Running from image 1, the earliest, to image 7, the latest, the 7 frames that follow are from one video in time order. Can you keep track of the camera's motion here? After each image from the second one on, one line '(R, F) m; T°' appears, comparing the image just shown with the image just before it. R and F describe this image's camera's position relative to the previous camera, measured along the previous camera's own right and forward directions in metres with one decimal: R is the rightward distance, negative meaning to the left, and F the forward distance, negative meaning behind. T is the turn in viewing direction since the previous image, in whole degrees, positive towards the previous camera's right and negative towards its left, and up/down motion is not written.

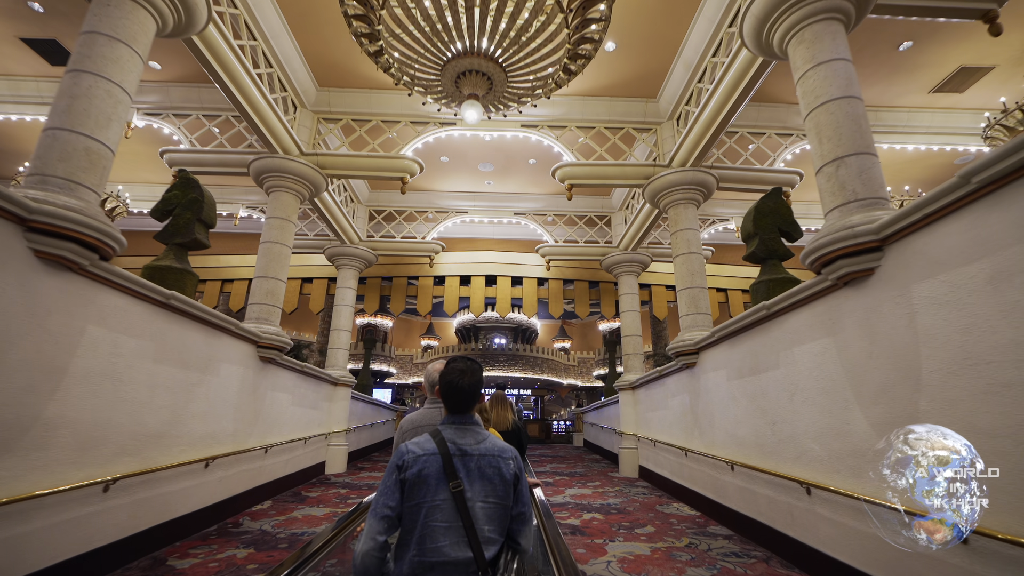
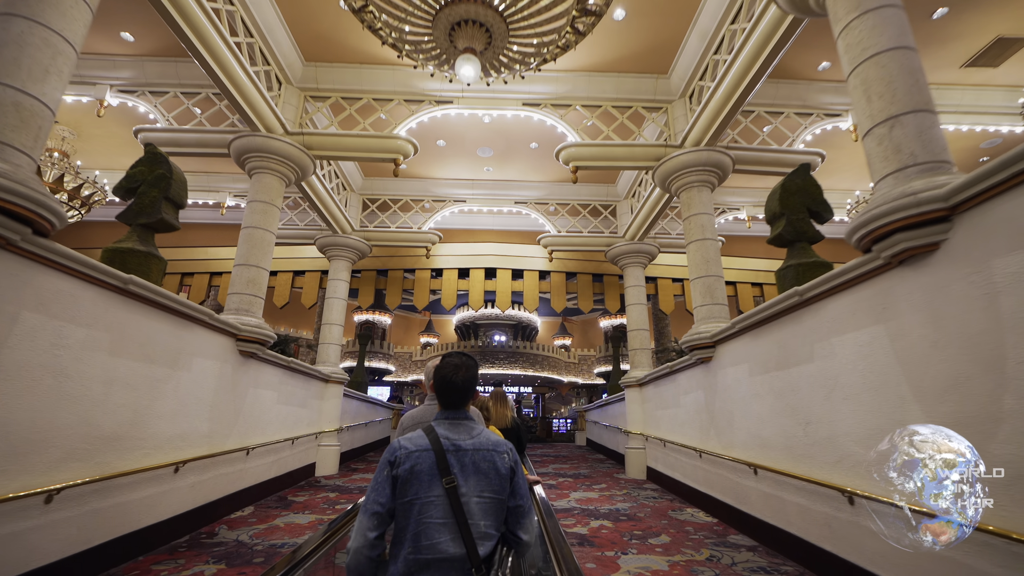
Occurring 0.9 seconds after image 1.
(0.0, +0.4) m; 0°
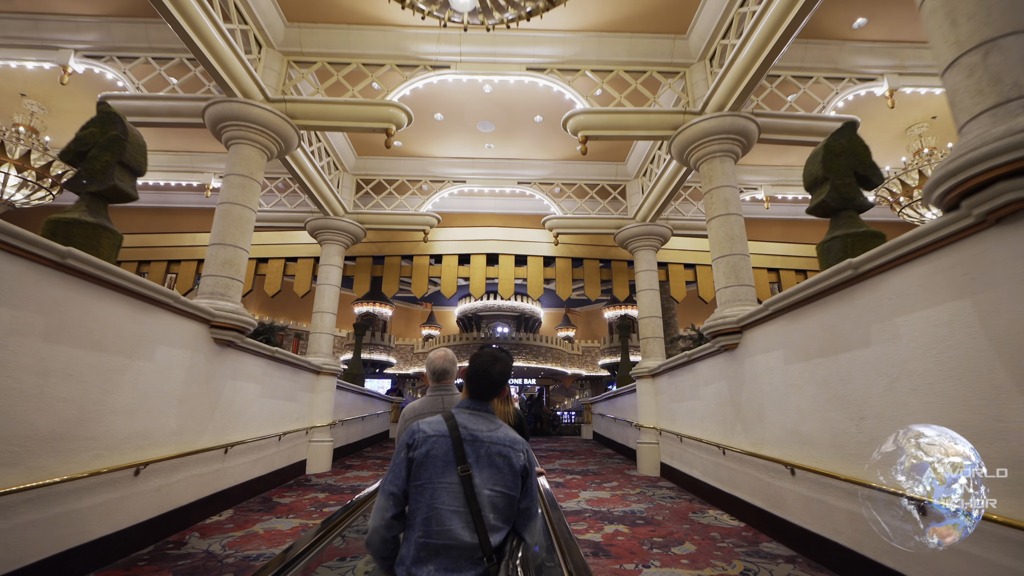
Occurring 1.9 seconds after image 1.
(0.0, +0.5) m; 0°
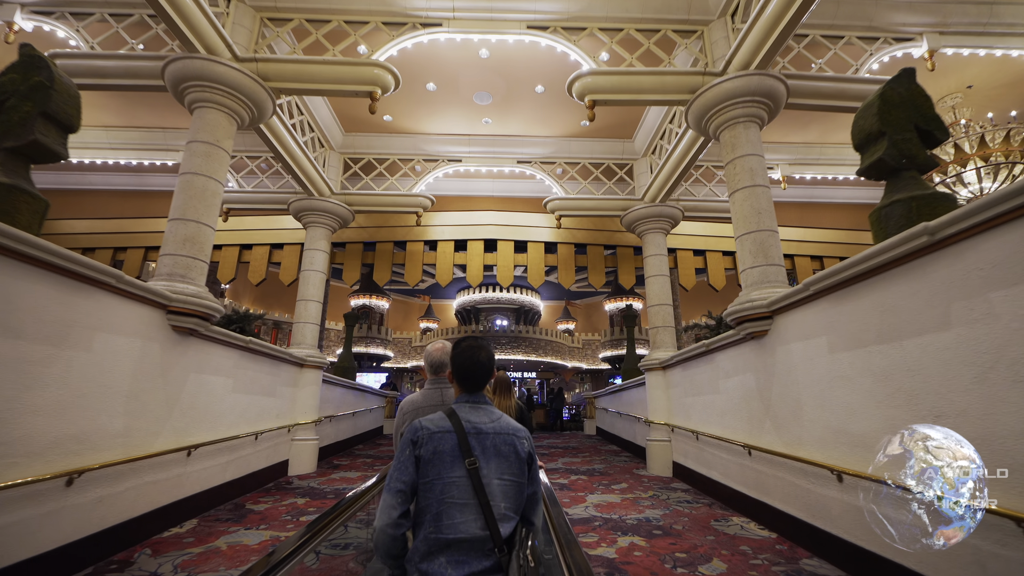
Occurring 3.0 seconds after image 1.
(0.0, +0.6) m; 0°
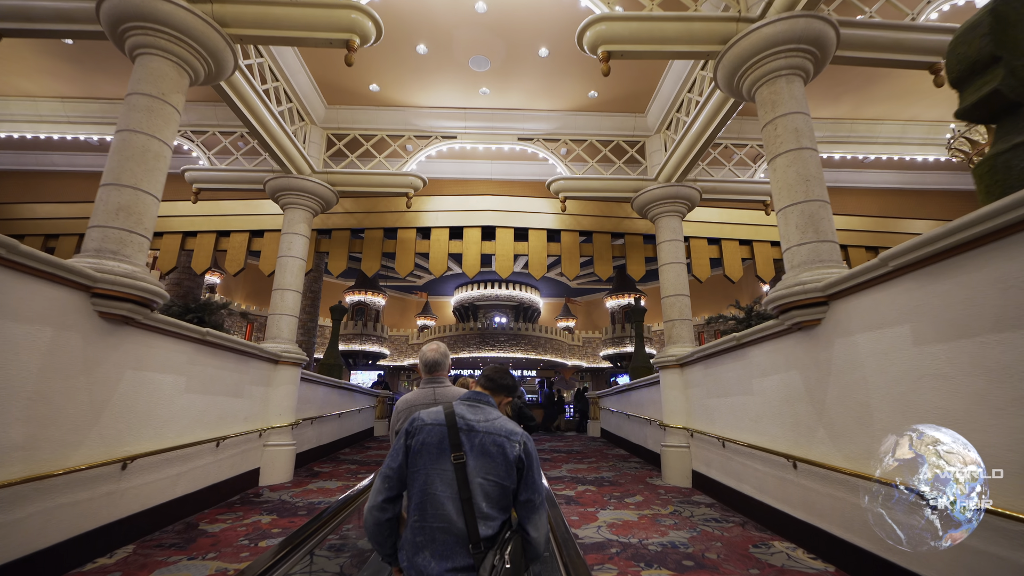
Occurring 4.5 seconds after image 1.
(0.0, +0.7) m; 0°
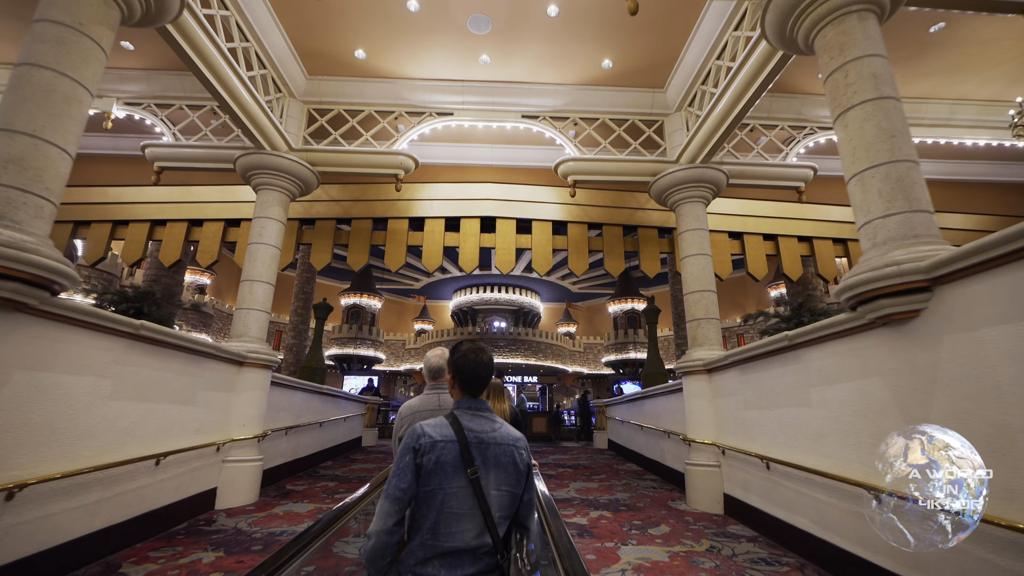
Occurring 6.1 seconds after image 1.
(0.0, +0.8) m; 0°
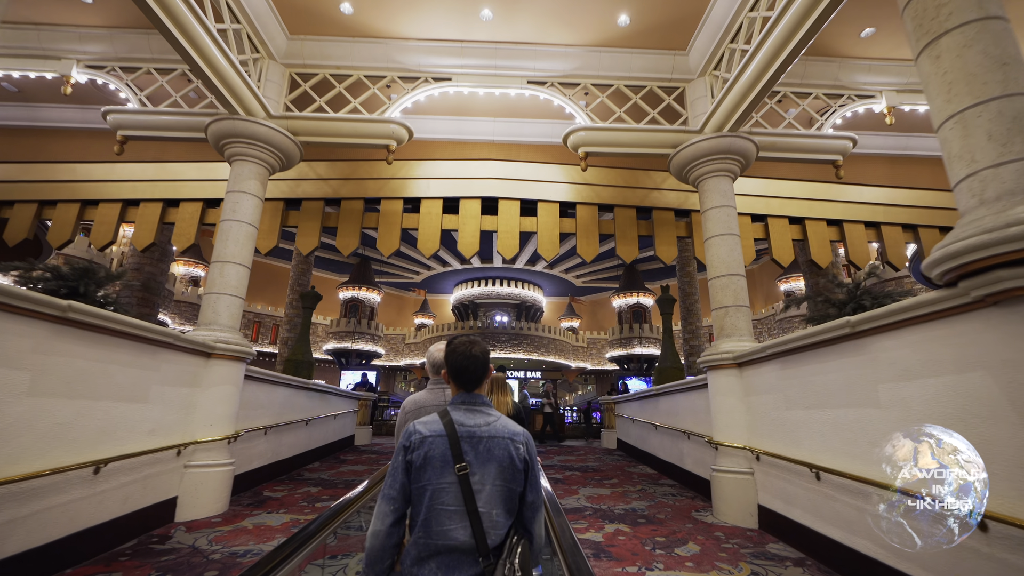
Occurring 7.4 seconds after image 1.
(0.0, +0.6) m; 0°
